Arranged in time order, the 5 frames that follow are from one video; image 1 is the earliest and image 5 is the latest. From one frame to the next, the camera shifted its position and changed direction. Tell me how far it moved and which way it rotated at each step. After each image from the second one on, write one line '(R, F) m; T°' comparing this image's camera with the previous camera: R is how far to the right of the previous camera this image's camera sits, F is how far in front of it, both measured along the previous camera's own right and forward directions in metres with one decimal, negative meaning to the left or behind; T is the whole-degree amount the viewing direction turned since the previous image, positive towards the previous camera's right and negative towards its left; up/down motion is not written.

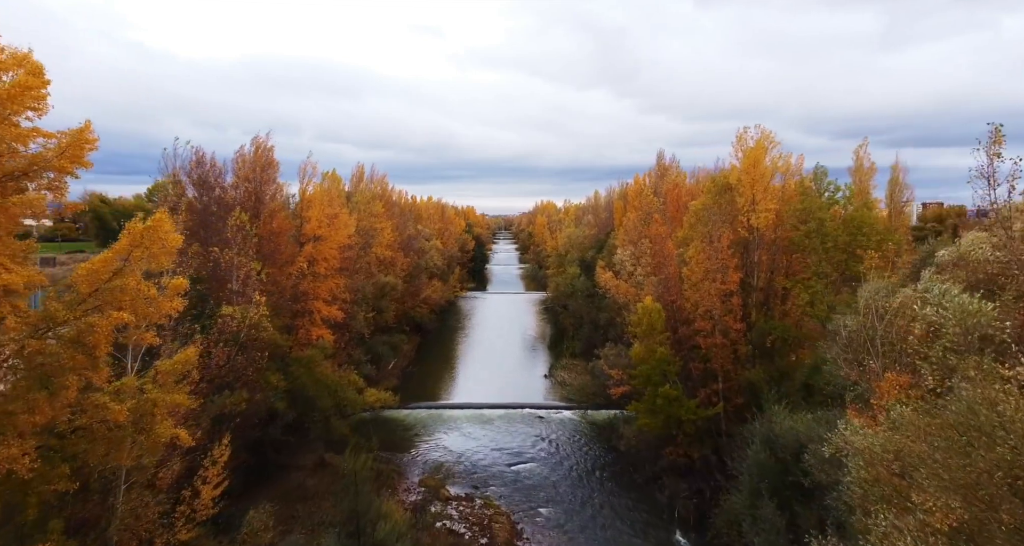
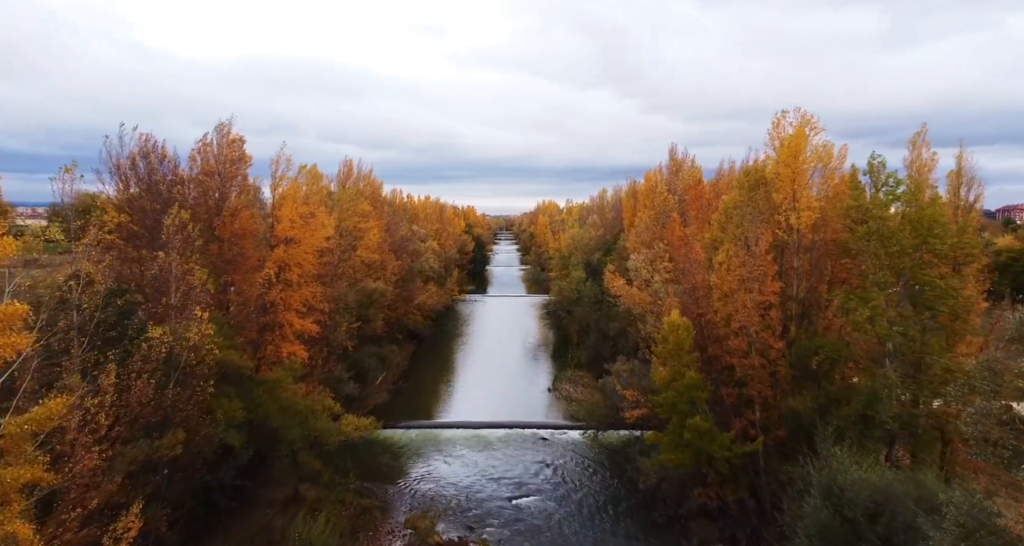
(0.0, +3.3) m; 0°
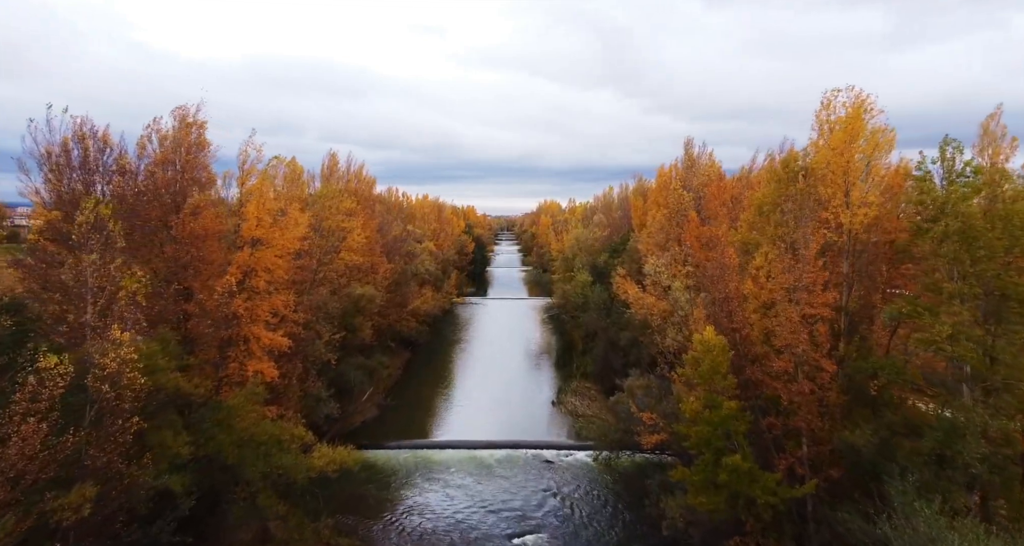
(0.0, +3.0) m; 0°
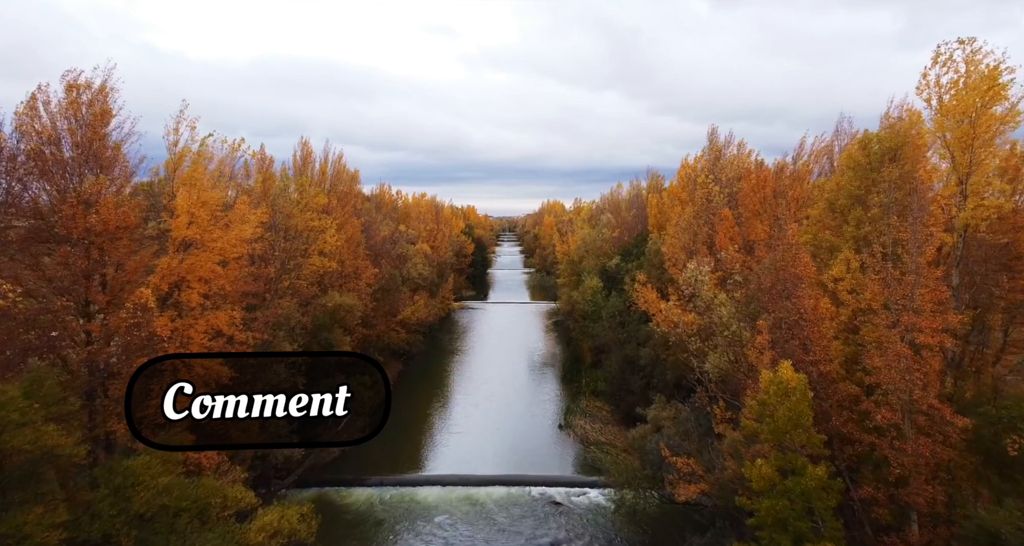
(0.0, +4.3) m; 0°
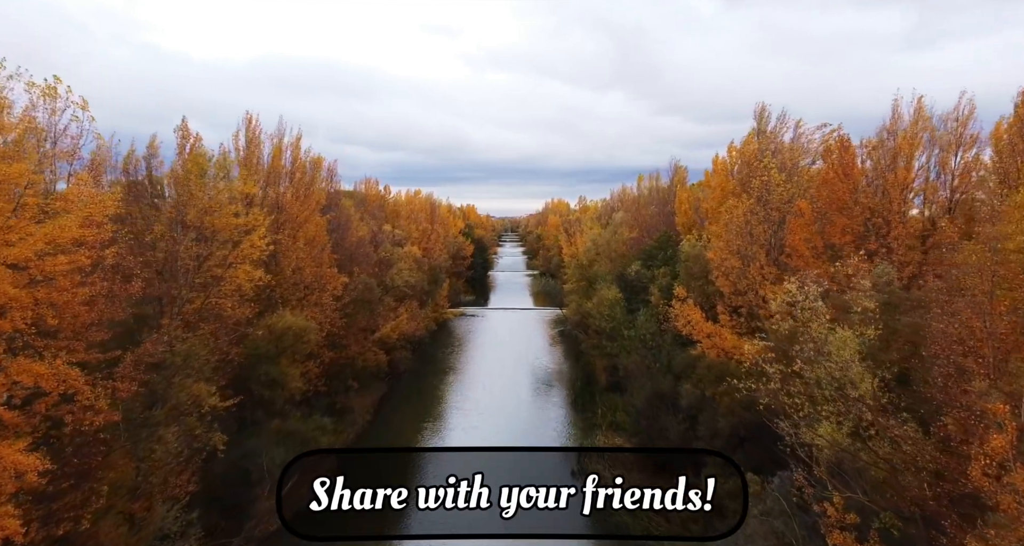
(0.0, +6.3) m; 0°
